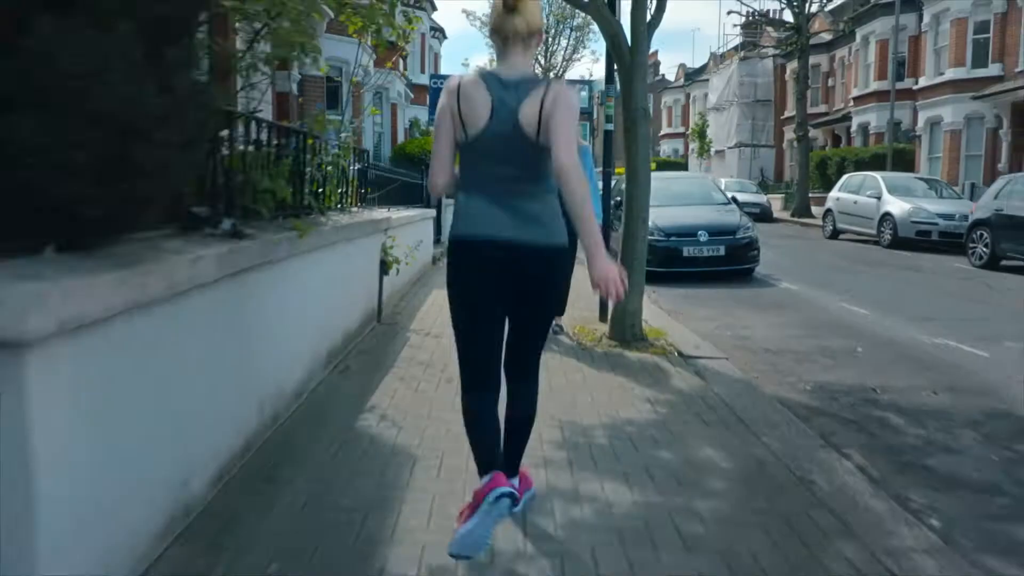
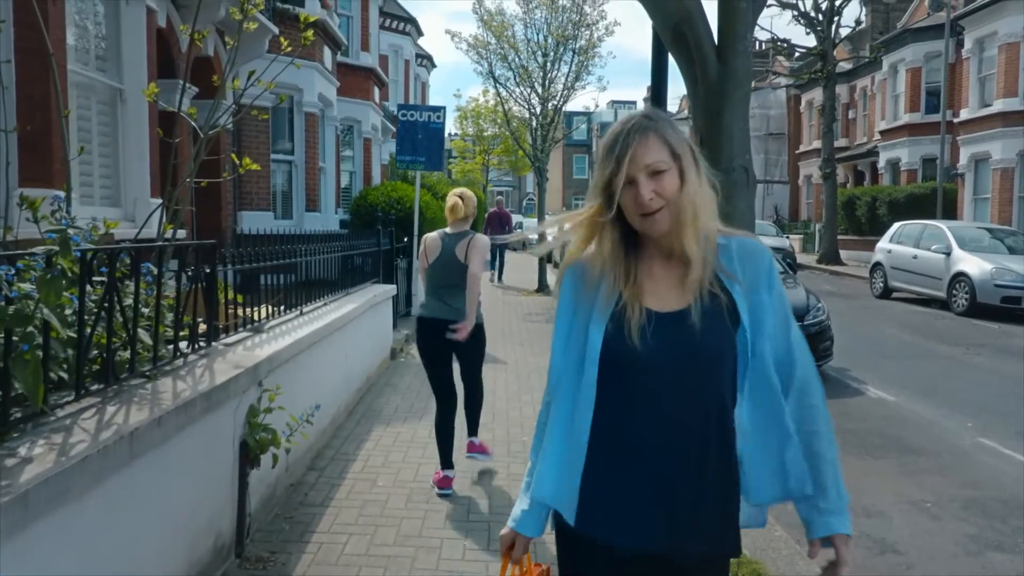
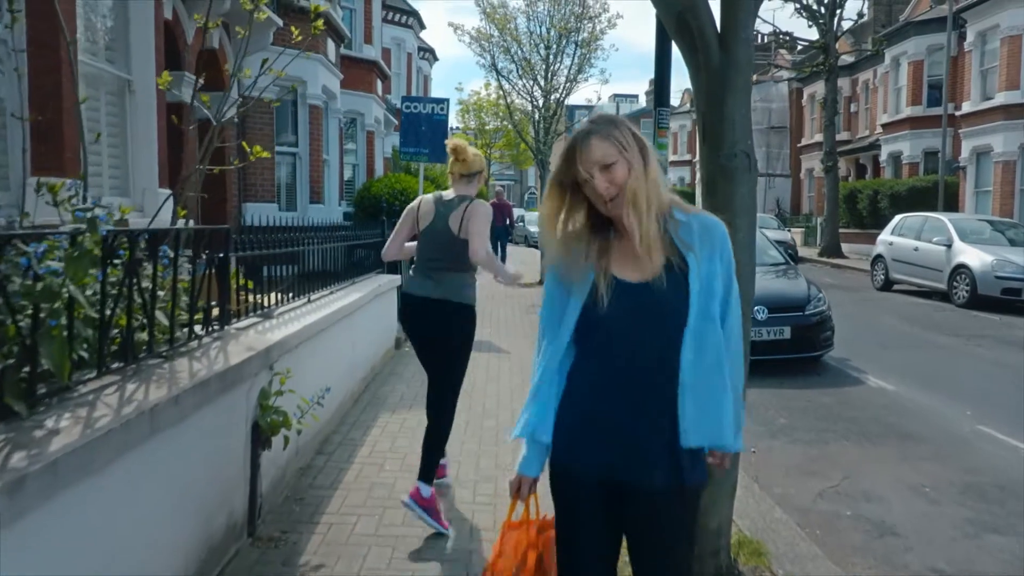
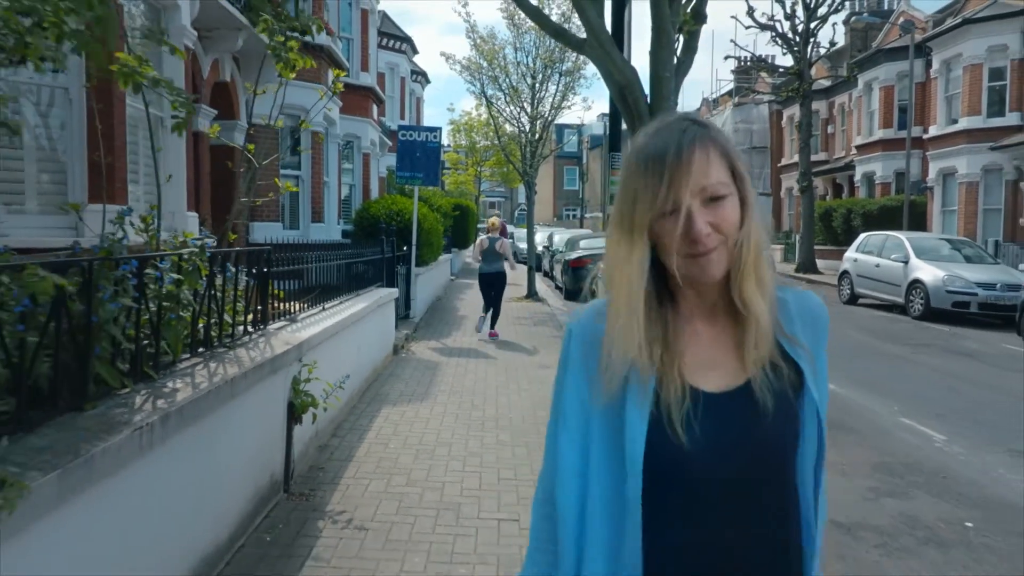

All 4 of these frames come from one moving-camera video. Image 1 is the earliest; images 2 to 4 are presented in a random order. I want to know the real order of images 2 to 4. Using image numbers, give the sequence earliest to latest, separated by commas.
3, 2, 4
